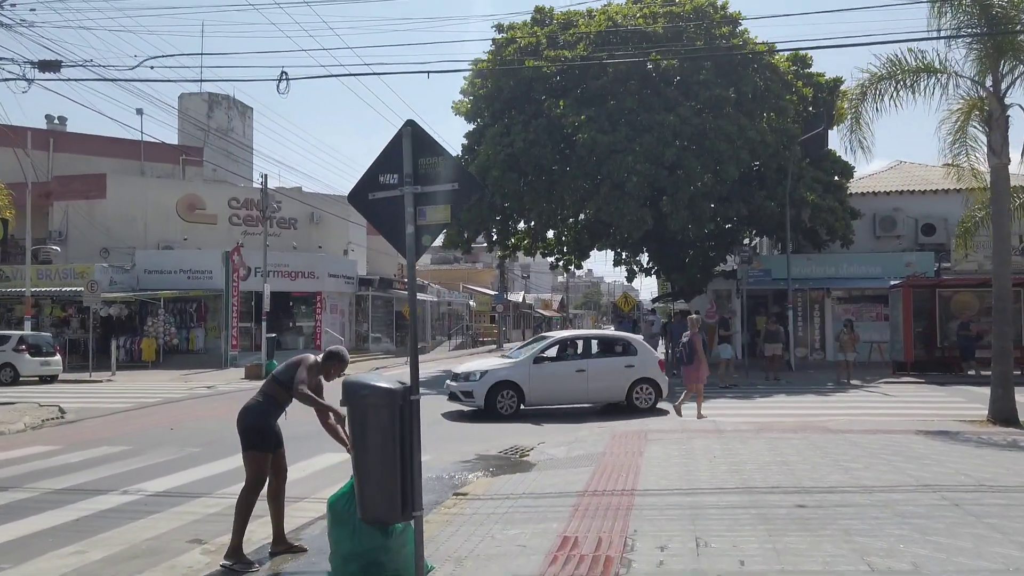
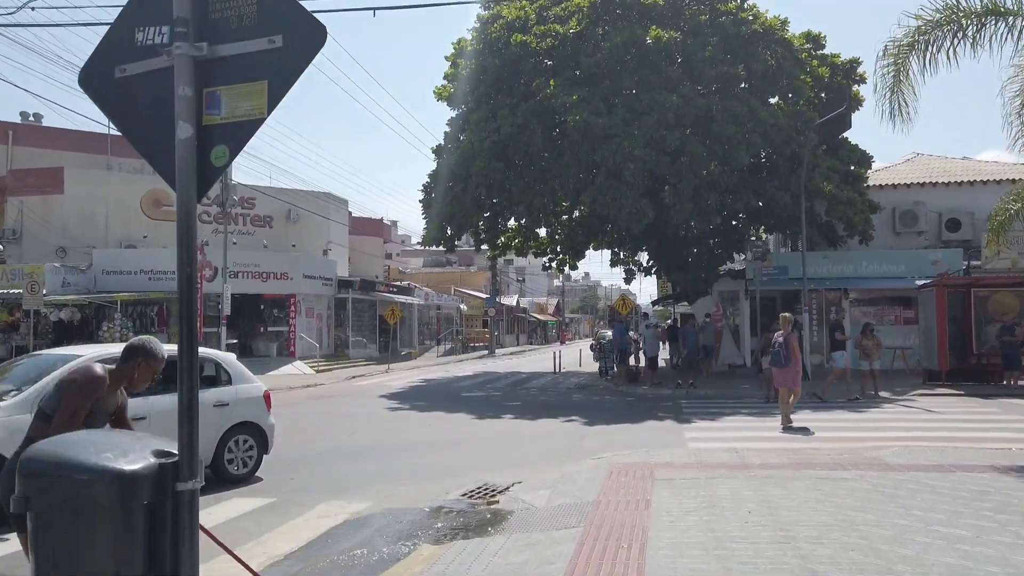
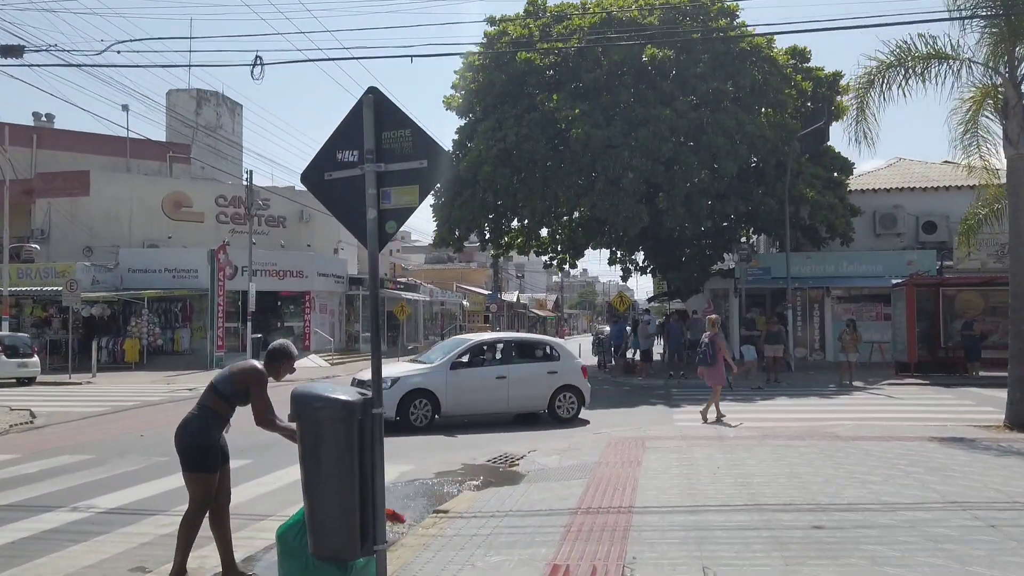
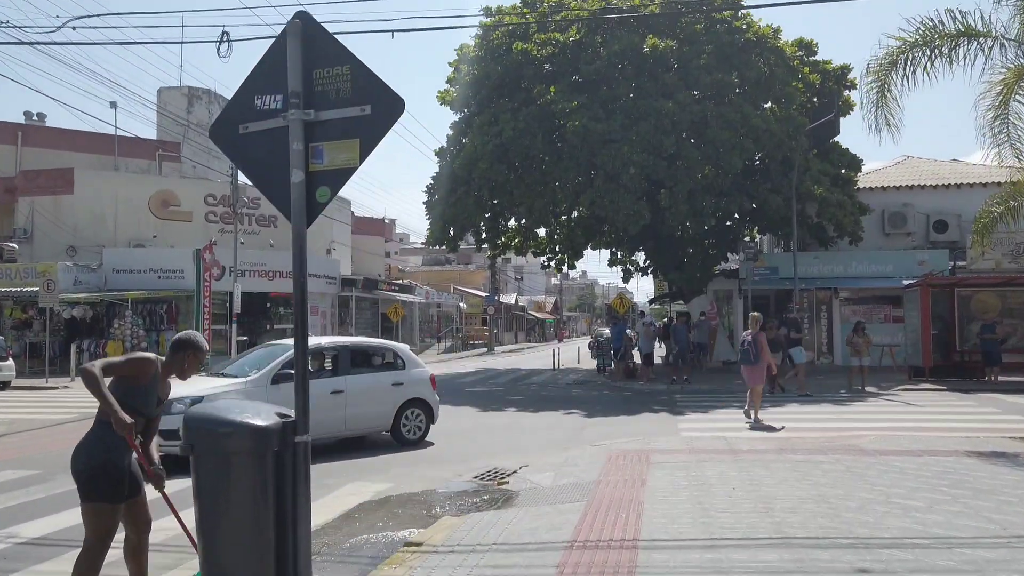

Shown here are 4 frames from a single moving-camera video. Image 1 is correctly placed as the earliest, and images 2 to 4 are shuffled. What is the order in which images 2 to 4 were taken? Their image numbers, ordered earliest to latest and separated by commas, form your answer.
3, 4, 2
